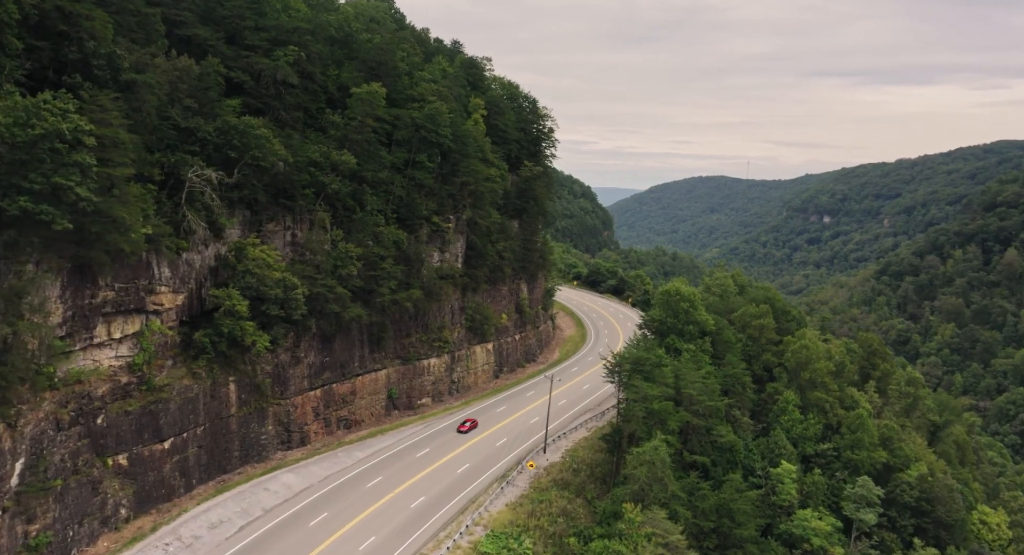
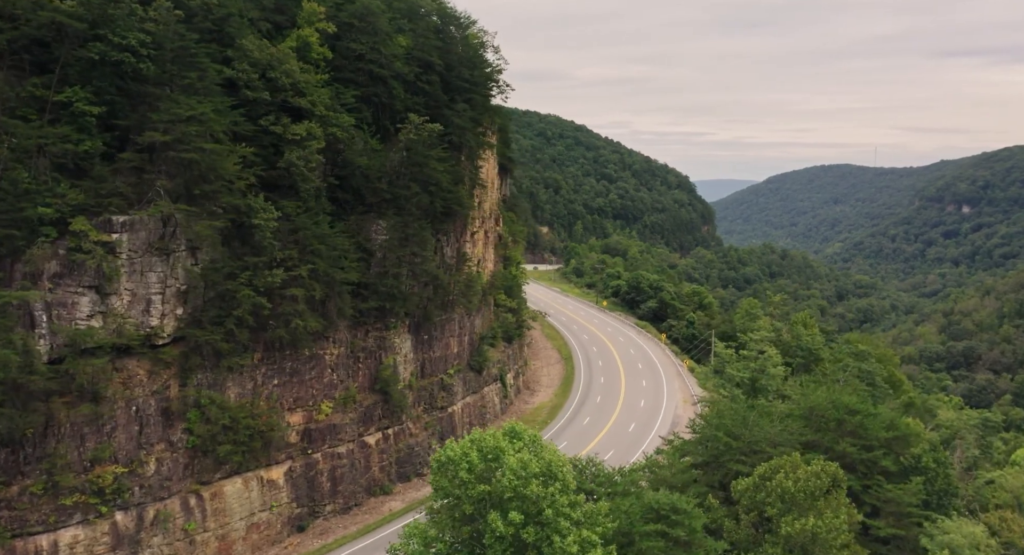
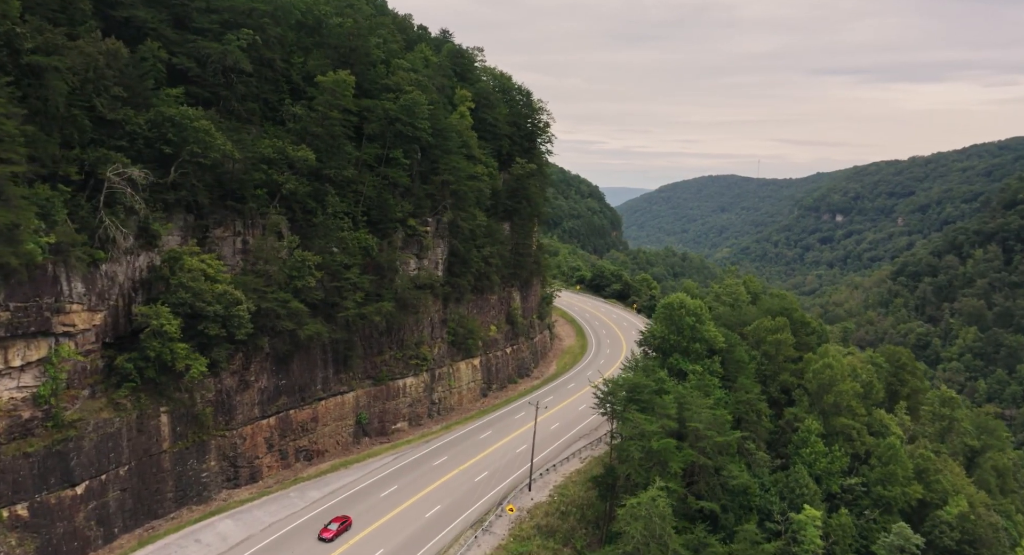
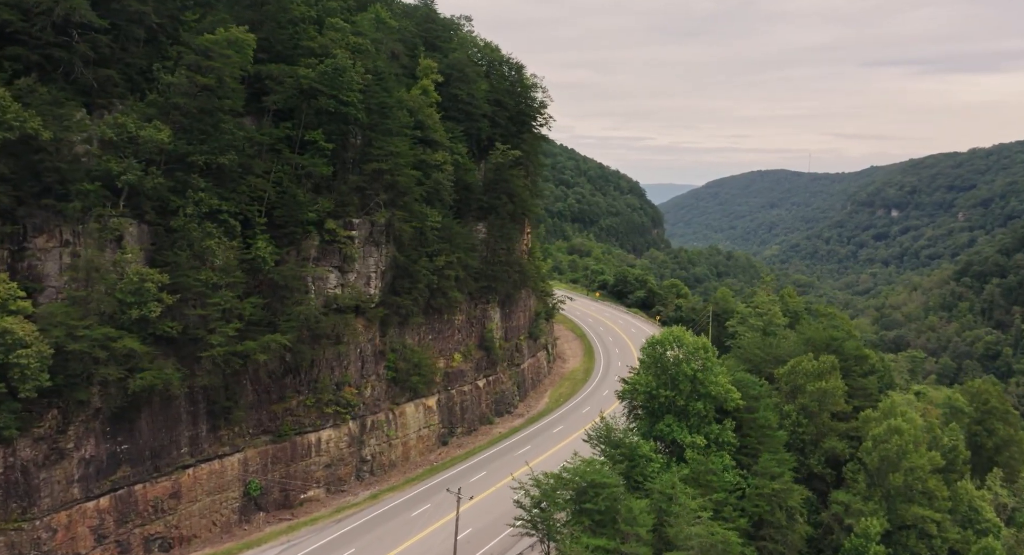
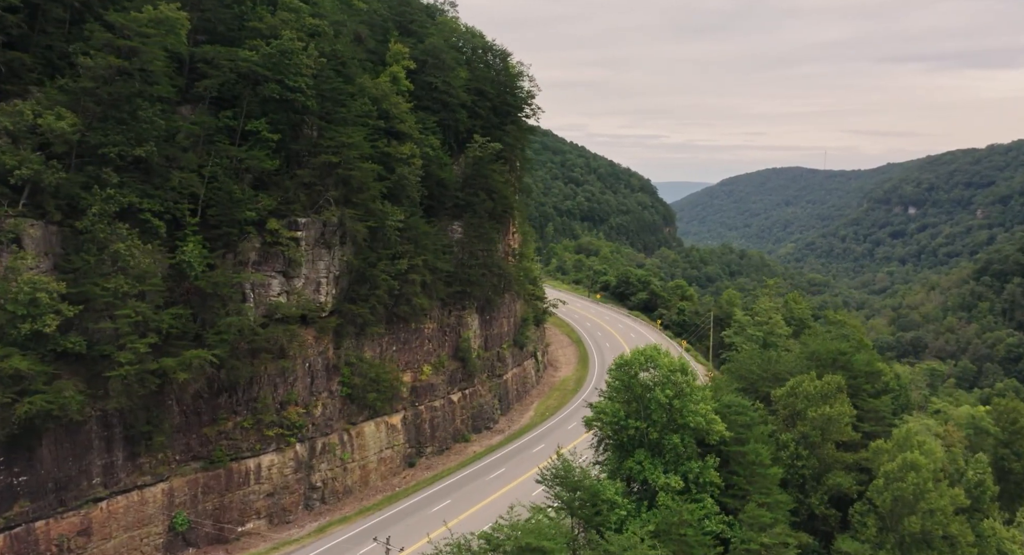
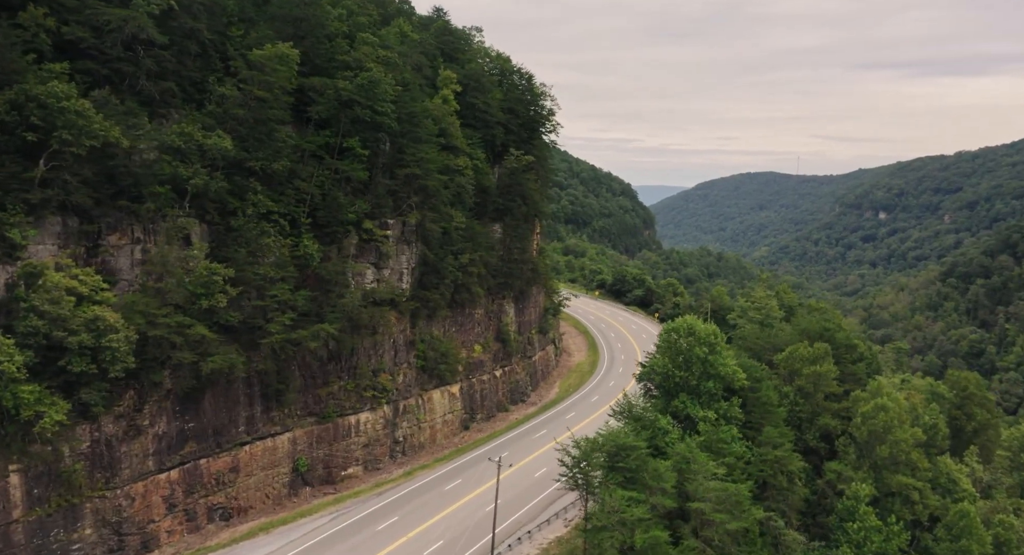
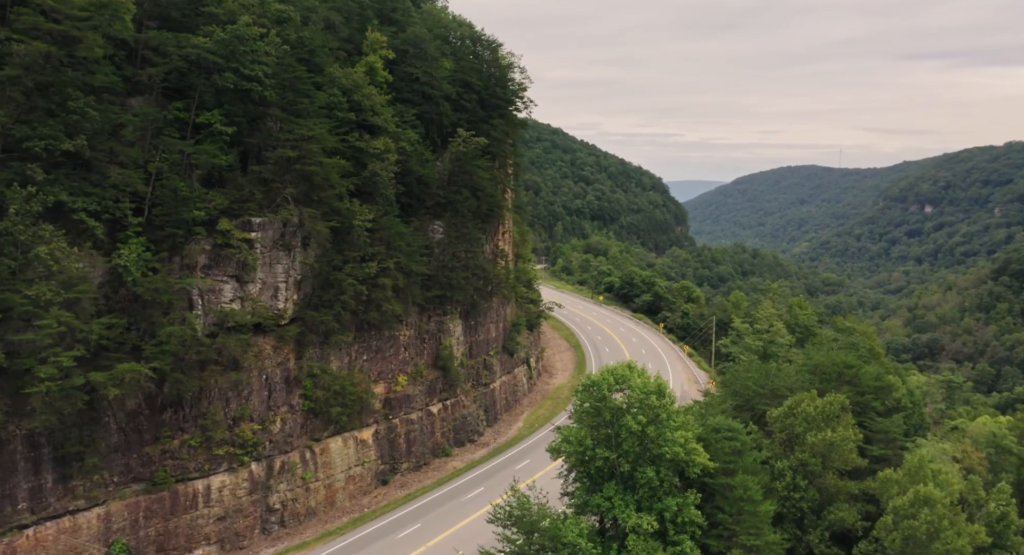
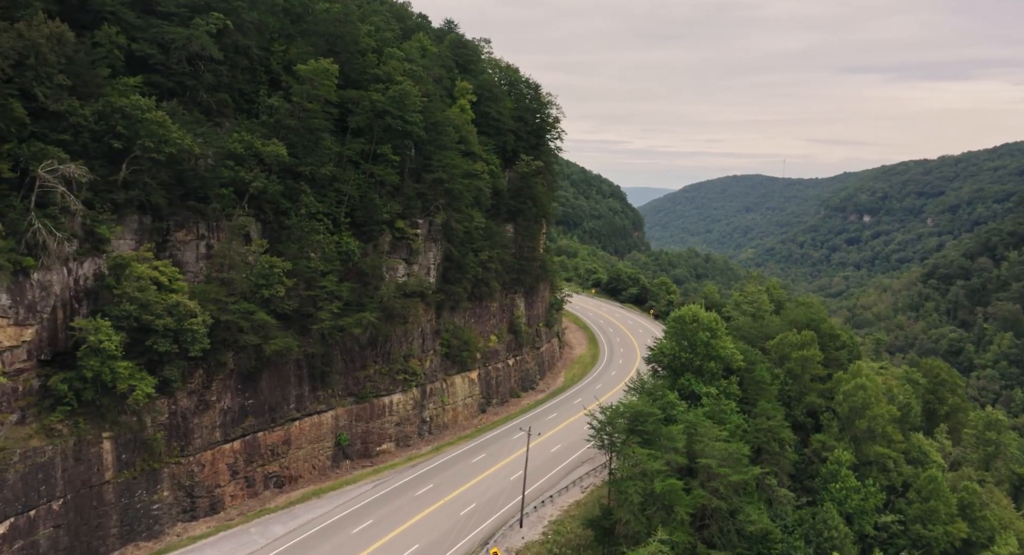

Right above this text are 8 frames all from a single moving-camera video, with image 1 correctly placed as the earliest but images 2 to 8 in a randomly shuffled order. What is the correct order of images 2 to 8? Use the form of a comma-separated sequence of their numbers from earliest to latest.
3, 8, 6, 4, 5, 7, 2
